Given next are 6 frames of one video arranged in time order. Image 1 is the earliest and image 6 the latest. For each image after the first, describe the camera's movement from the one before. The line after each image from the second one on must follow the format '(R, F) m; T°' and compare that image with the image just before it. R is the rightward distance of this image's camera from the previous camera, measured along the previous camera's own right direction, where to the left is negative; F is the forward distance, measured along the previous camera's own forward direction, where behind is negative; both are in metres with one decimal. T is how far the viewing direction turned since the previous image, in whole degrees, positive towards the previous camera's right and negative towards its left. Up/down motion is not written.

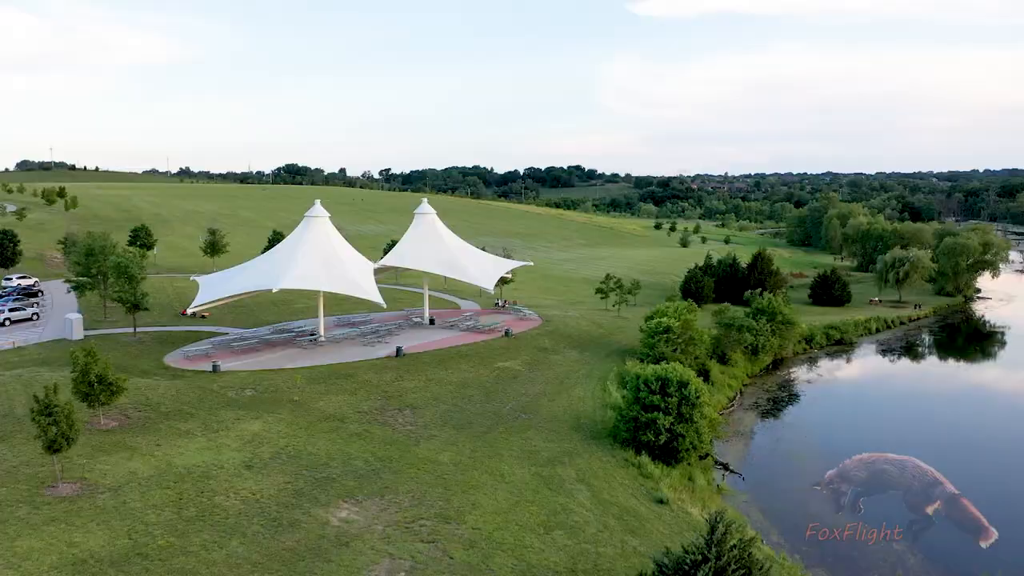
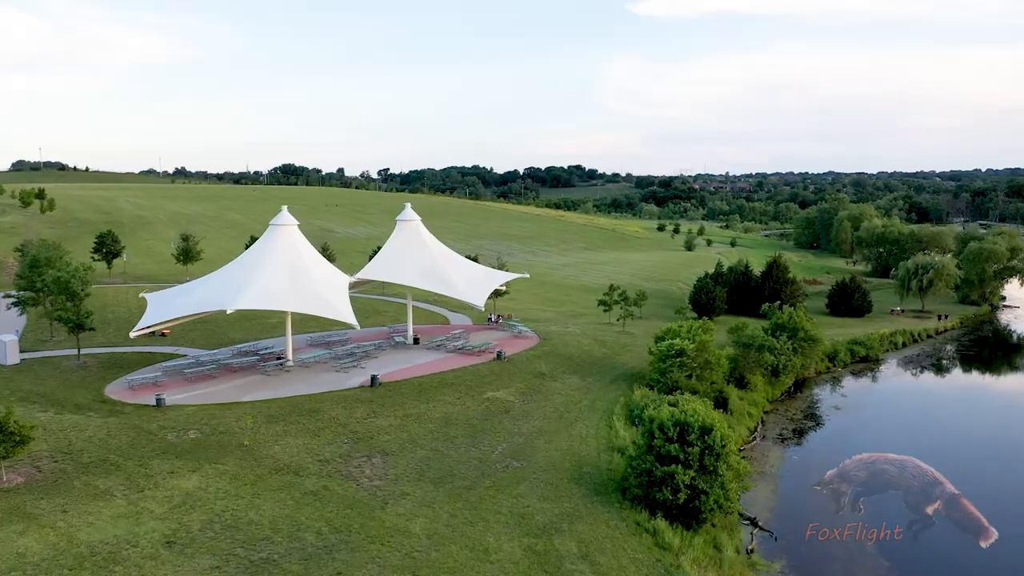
(+0.2, +4.1) m; 0°
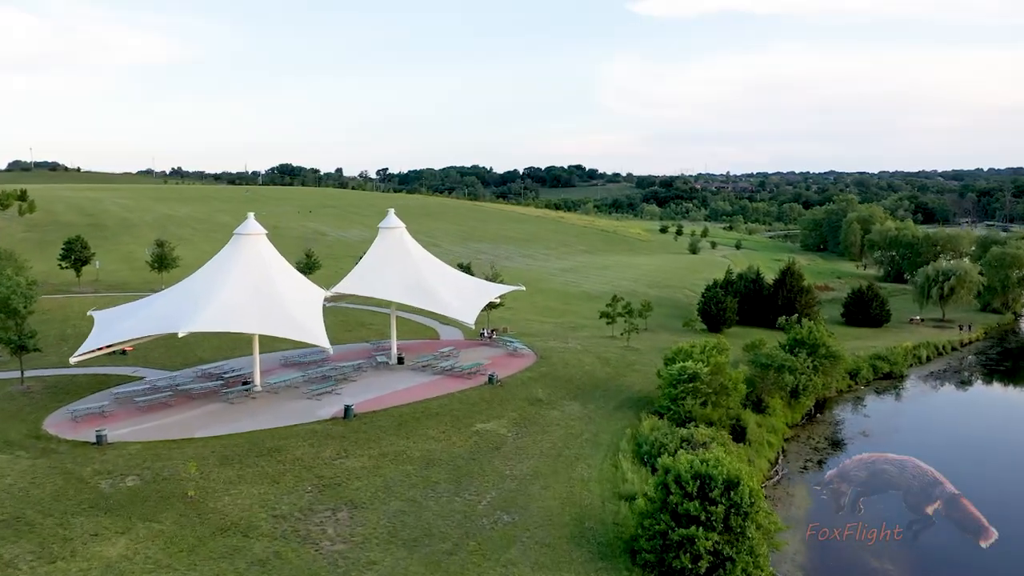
(+0.2, +3.2) m; 0°
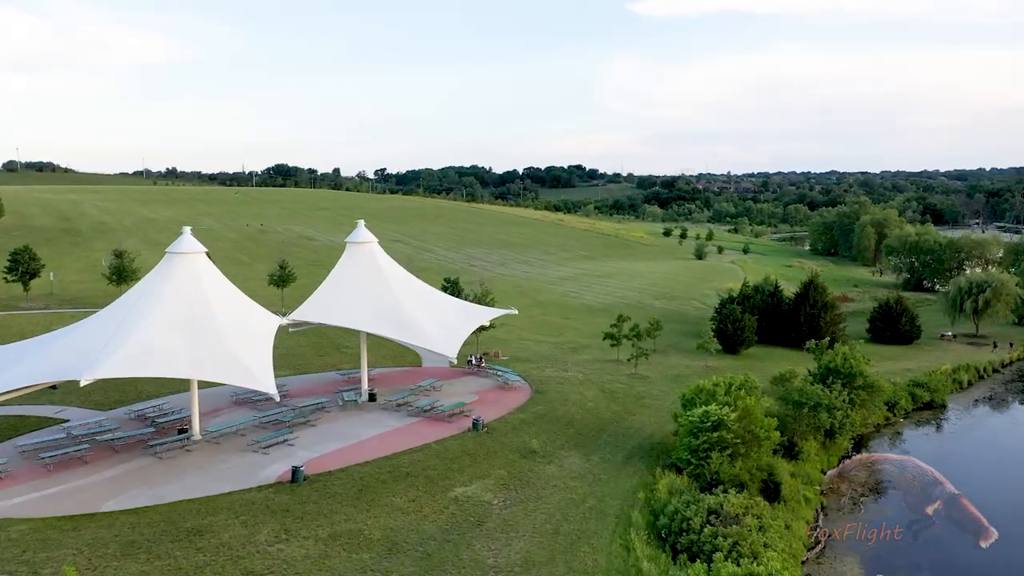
(+0.3, +4.6) m; 0°
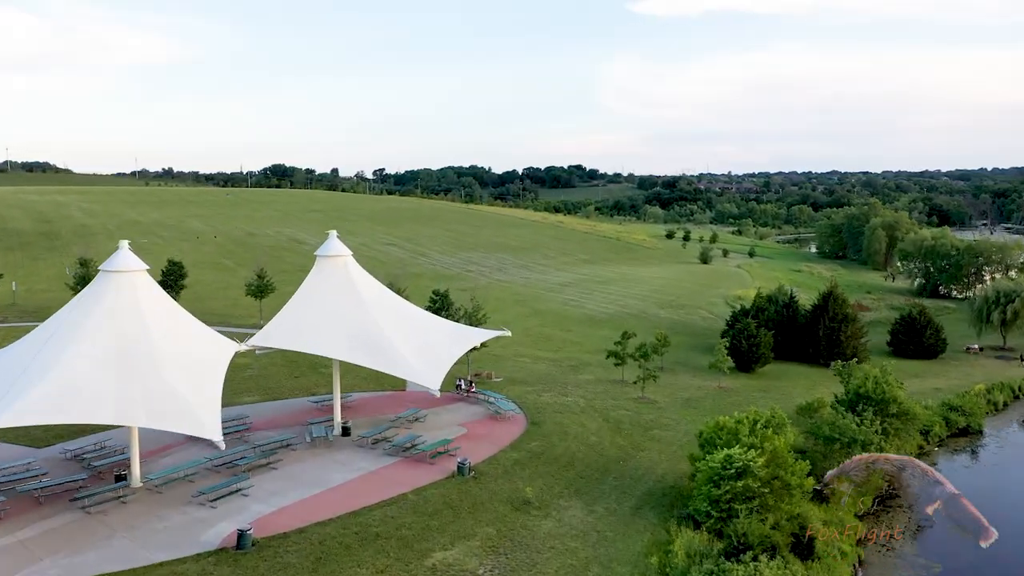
(+0.2, +3.2) m; 0°
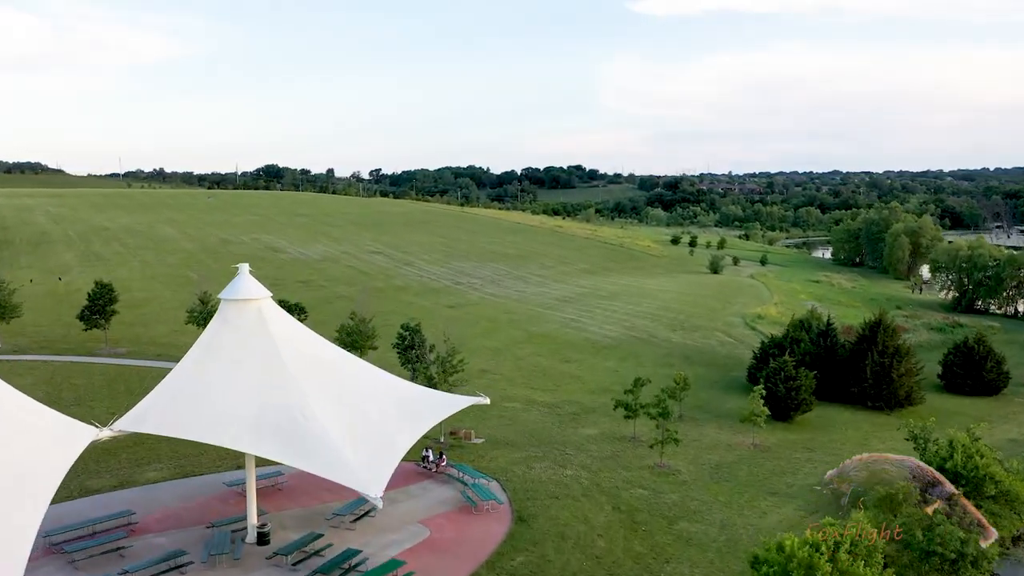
(+0.4, +6.5) m; 0°
